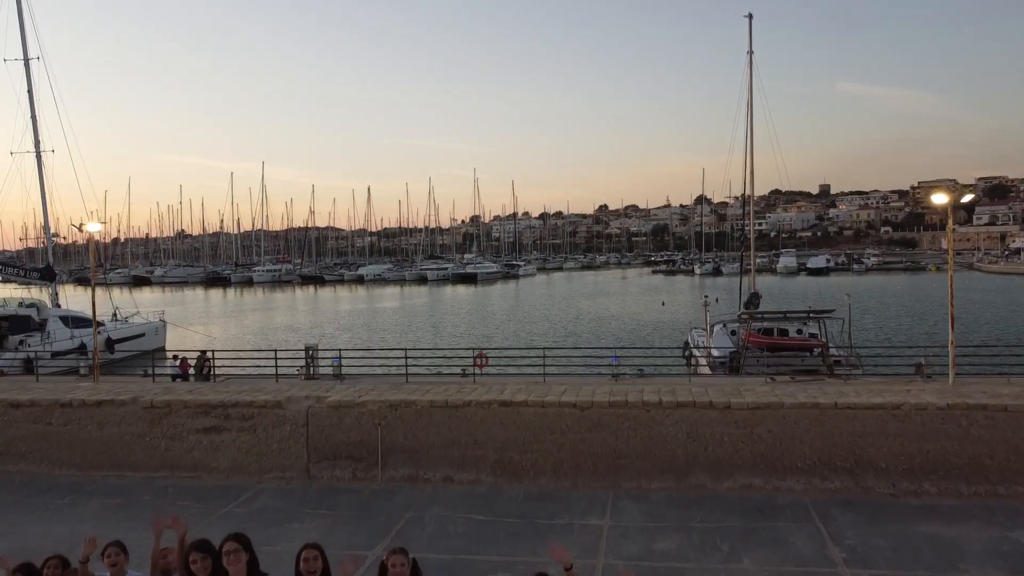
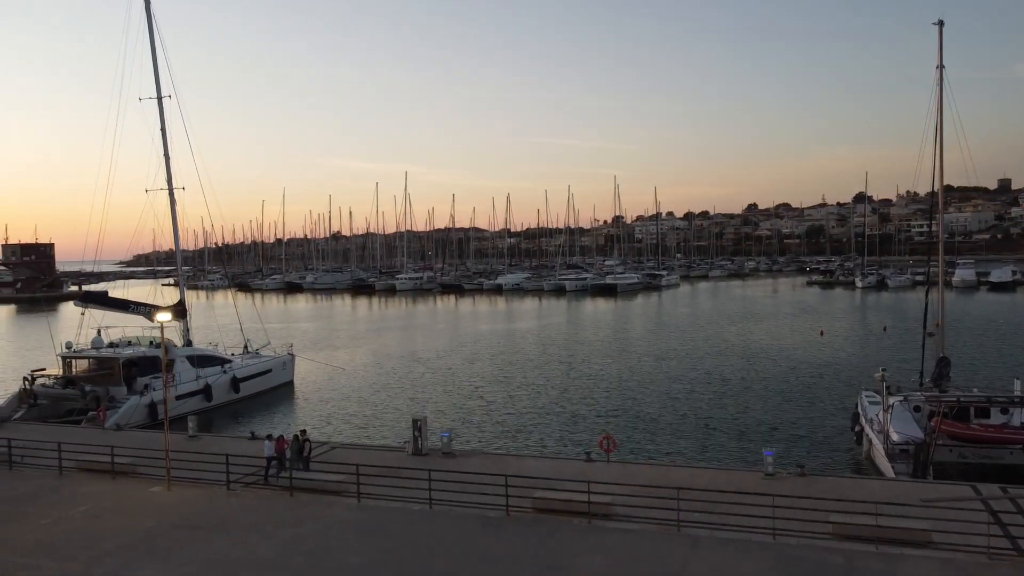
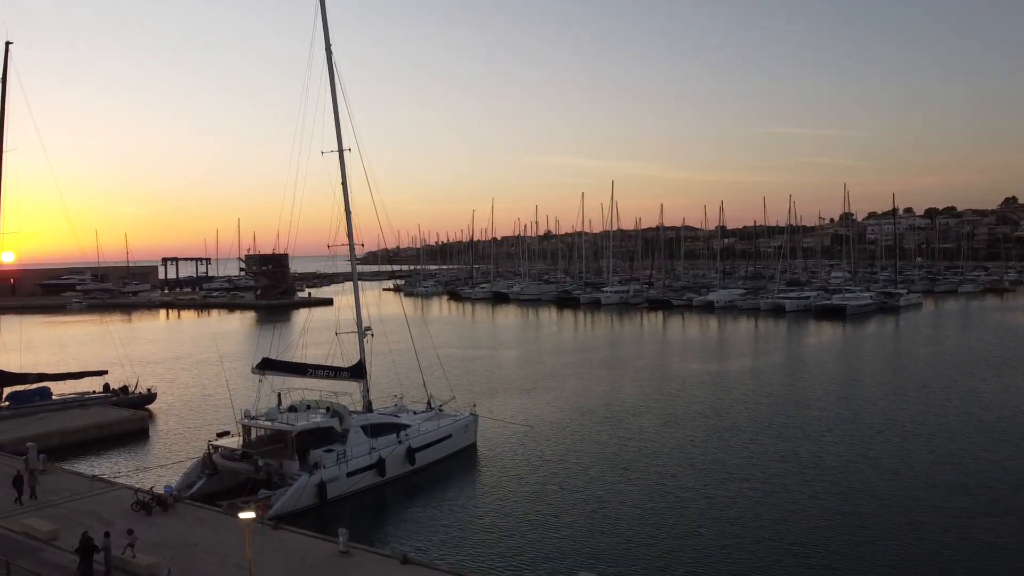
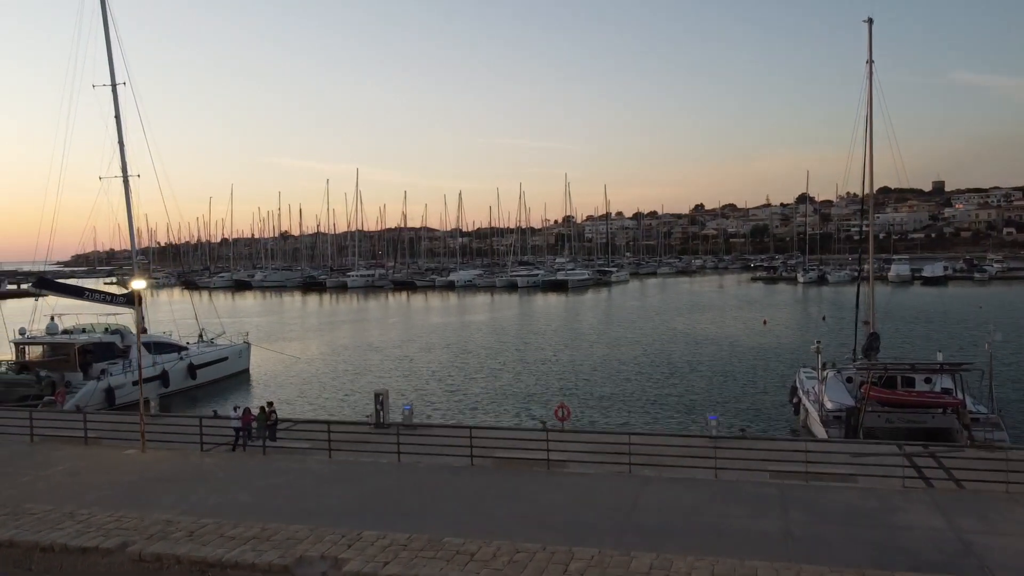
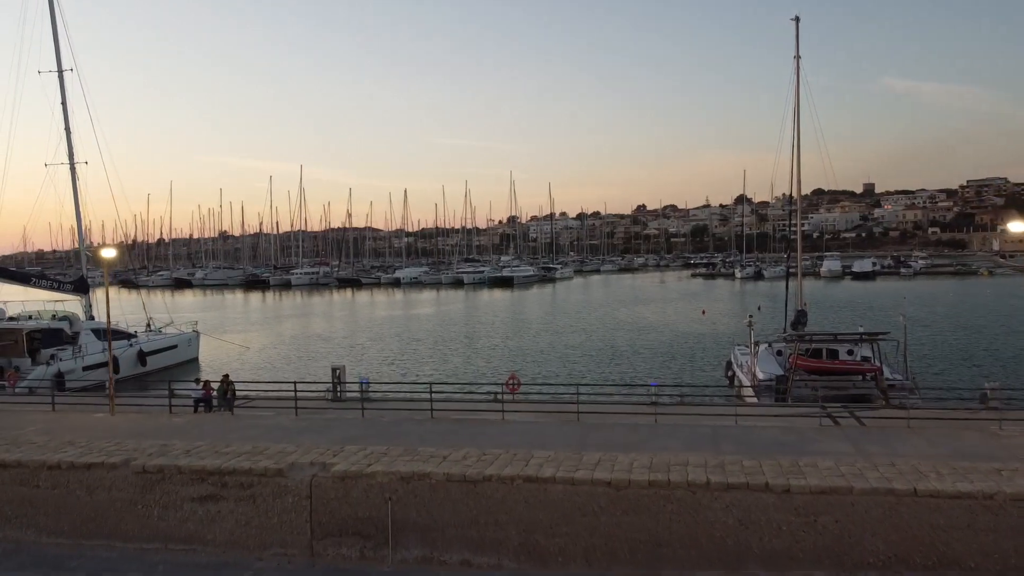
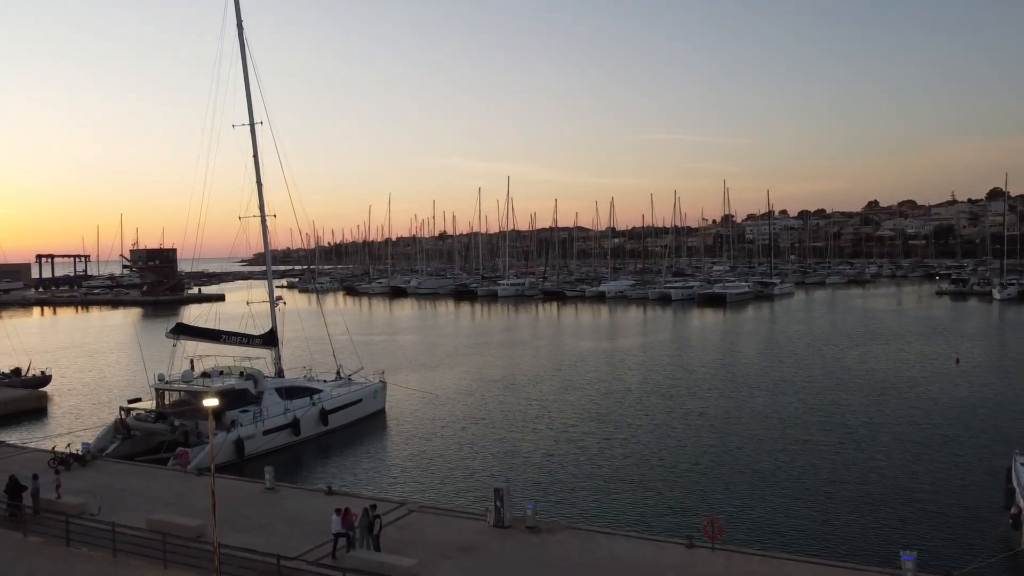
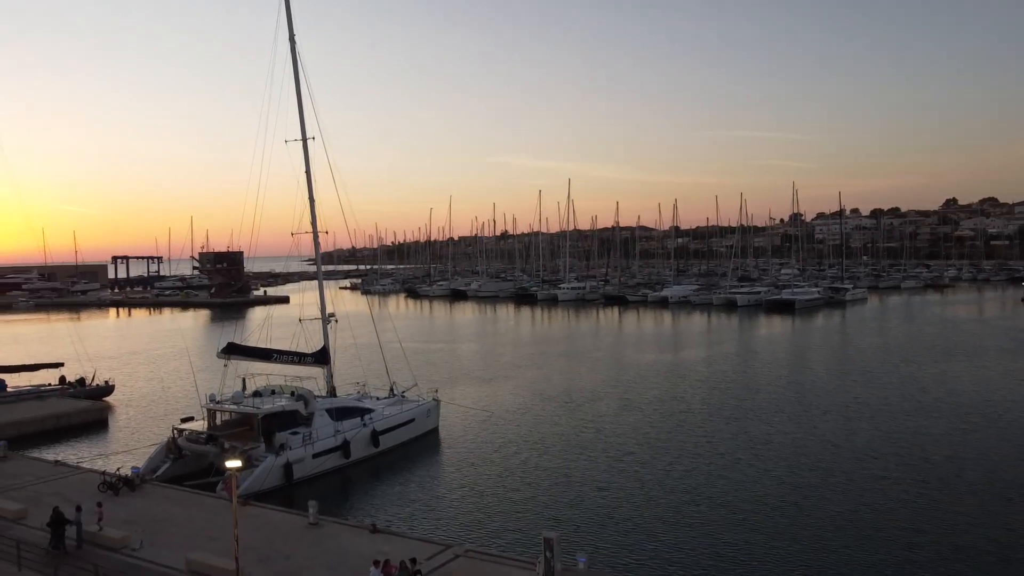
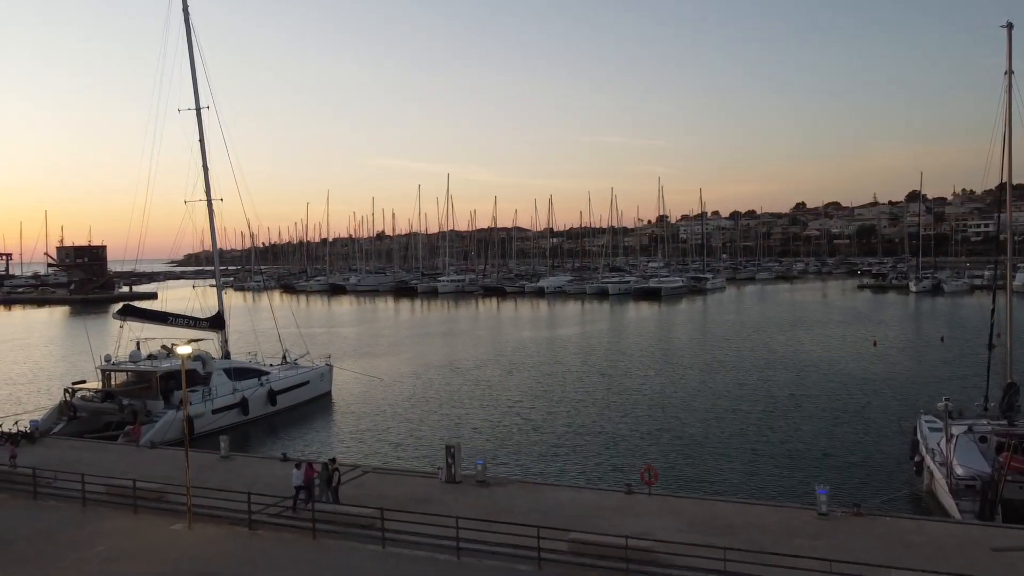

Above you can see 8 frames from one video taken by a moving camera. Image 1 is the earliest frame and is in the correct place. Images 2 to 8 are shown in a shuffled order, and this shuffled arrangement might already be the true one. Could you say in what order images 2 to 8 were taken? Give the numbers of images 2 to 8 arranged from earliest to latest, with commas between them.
5, 4, 2, 8, 6, 7, 3
